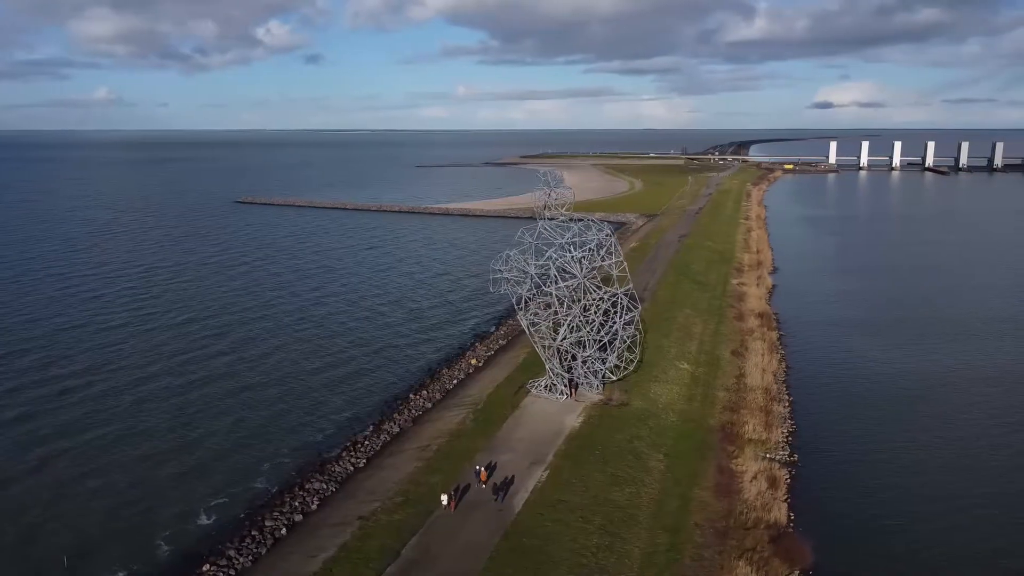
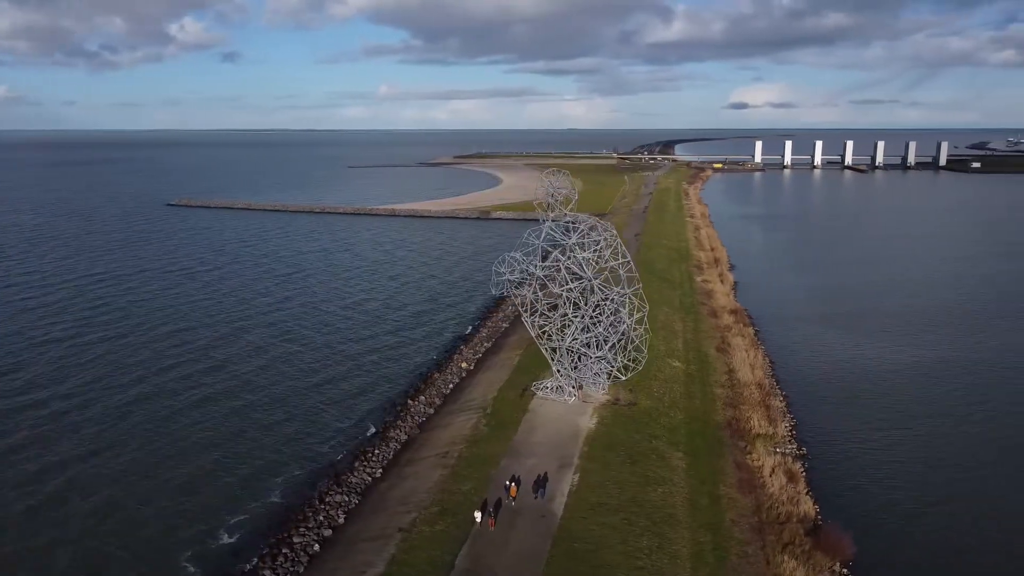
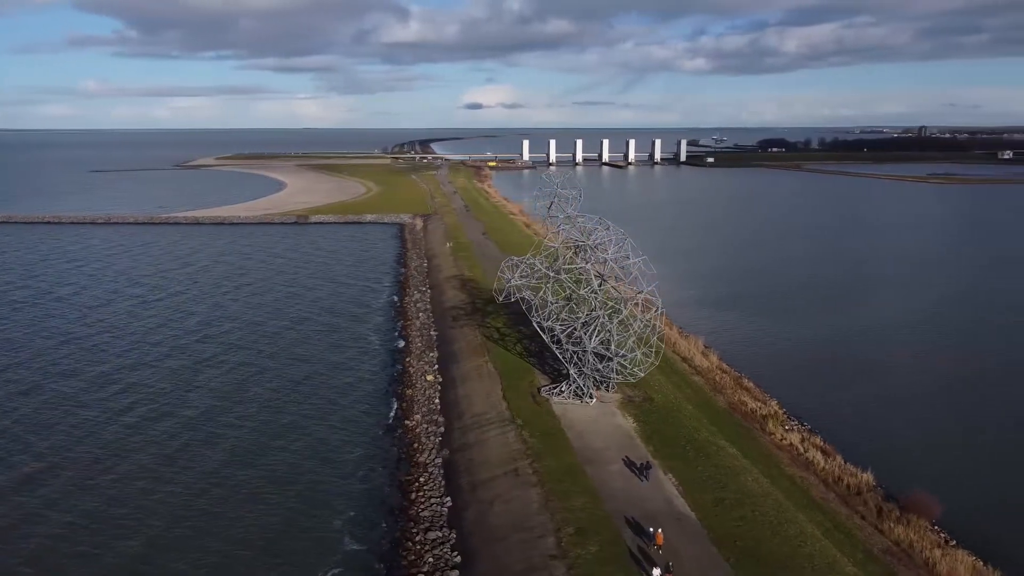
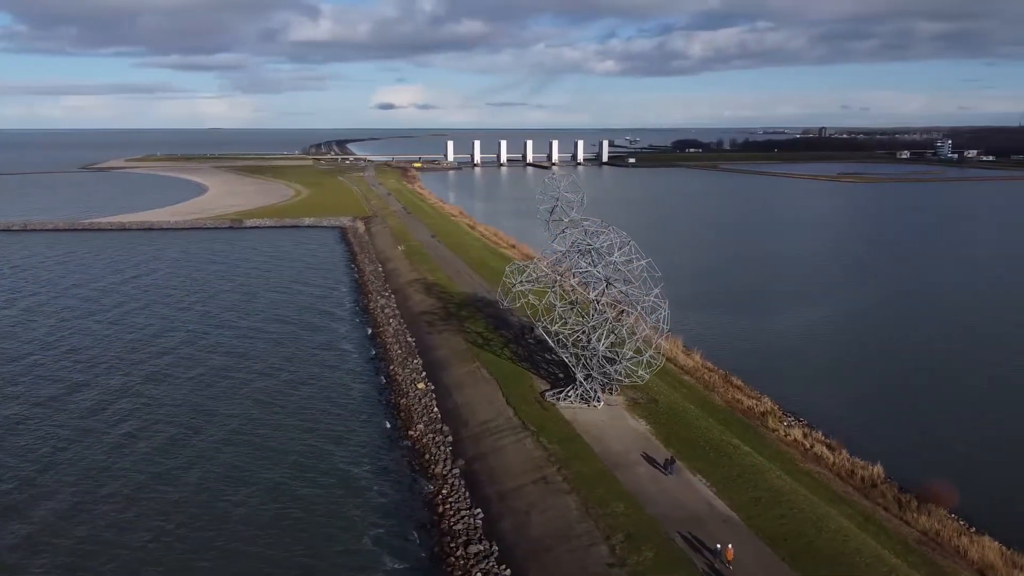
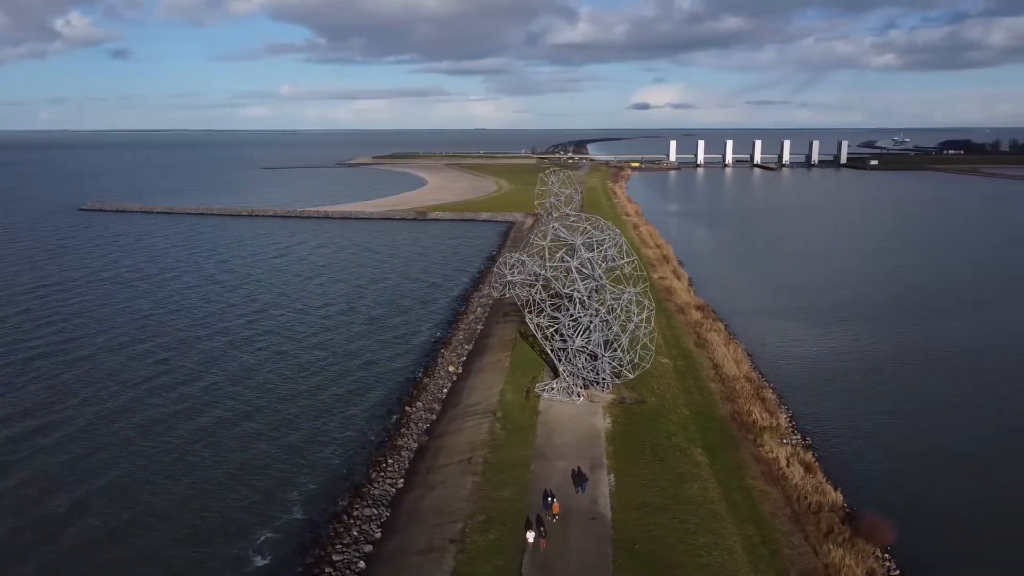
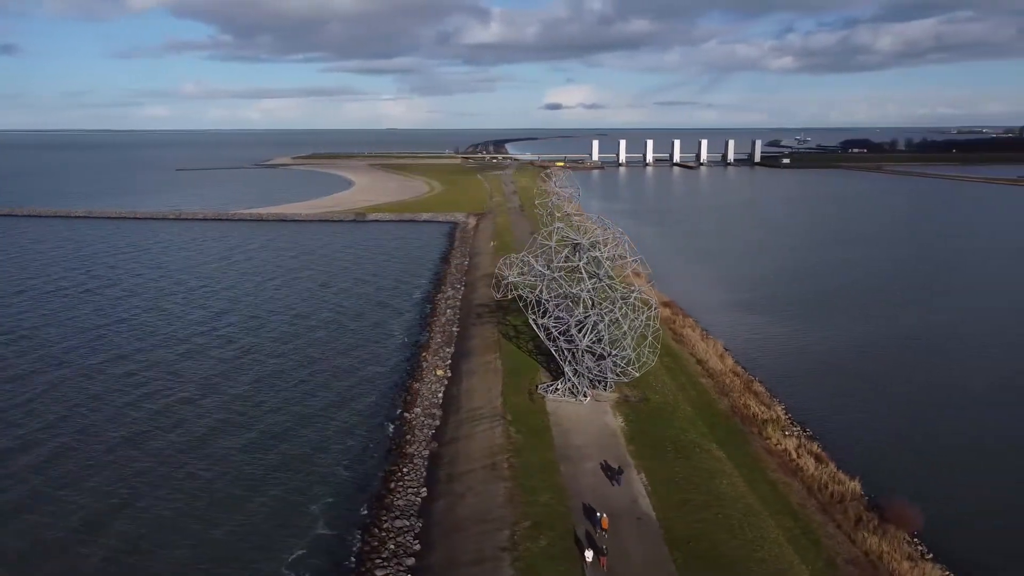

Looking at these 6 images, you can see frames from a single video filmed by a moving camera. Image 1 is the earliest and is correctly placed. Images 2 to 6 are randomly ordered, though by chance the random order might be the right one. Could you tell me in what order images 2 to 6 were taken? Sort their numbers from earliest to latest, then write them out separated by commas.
2, 5, 6, 3, 4
